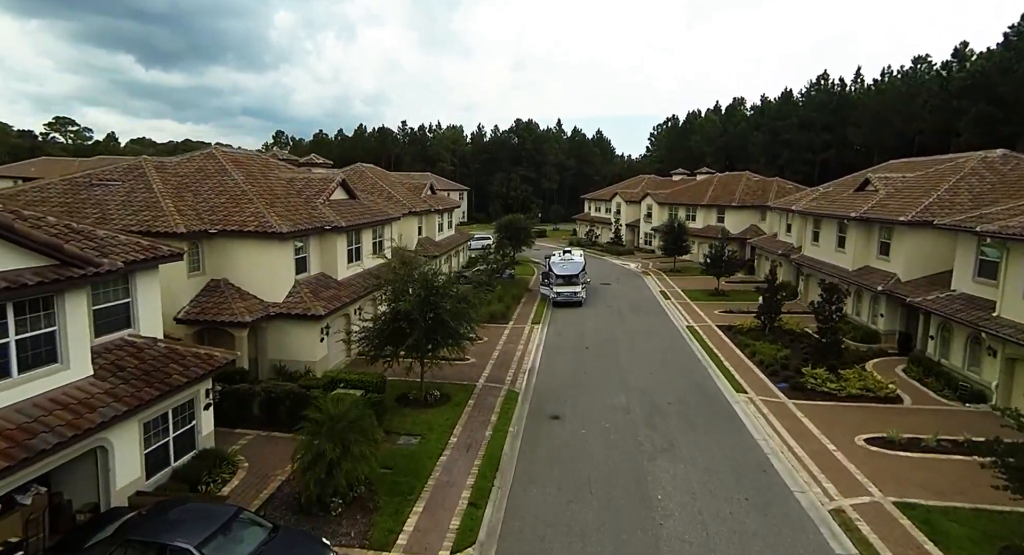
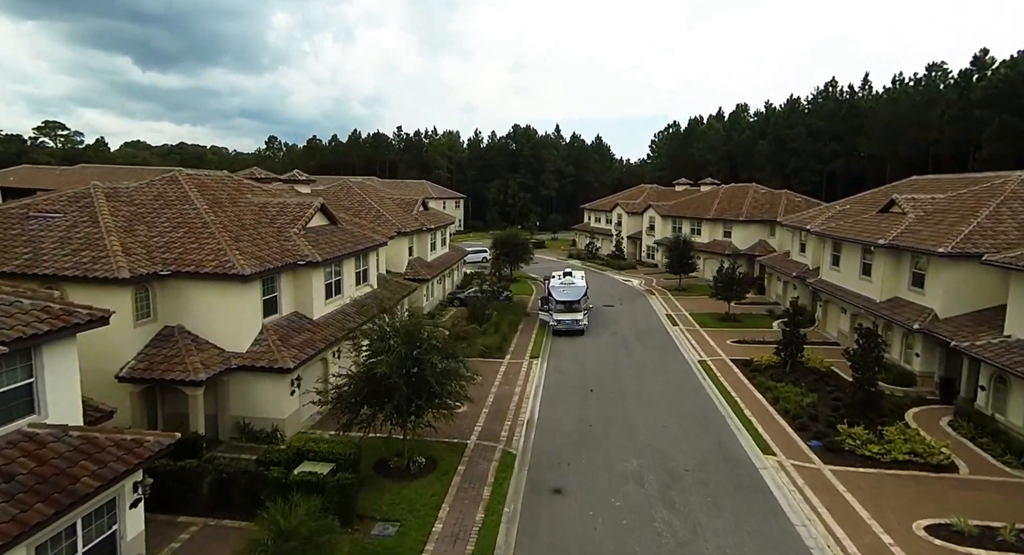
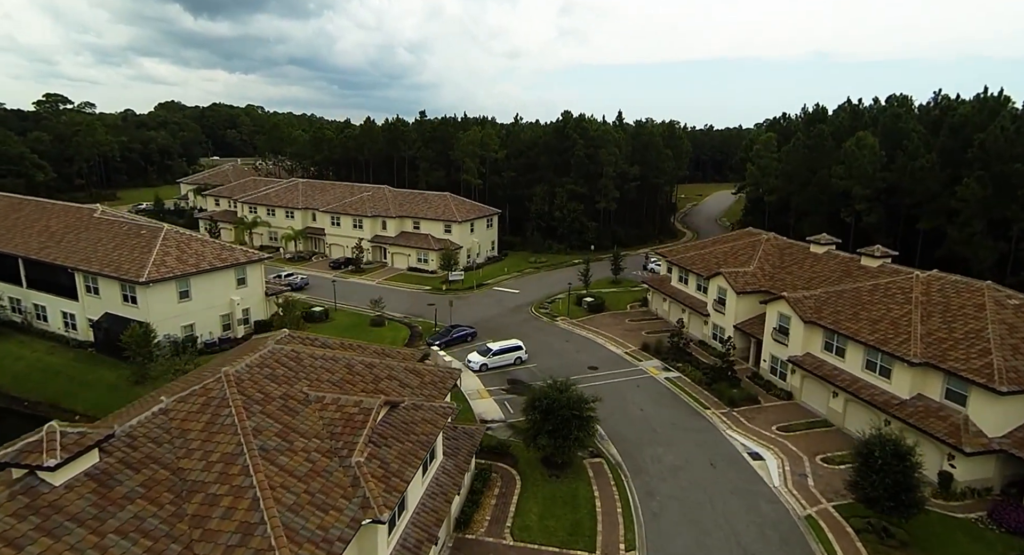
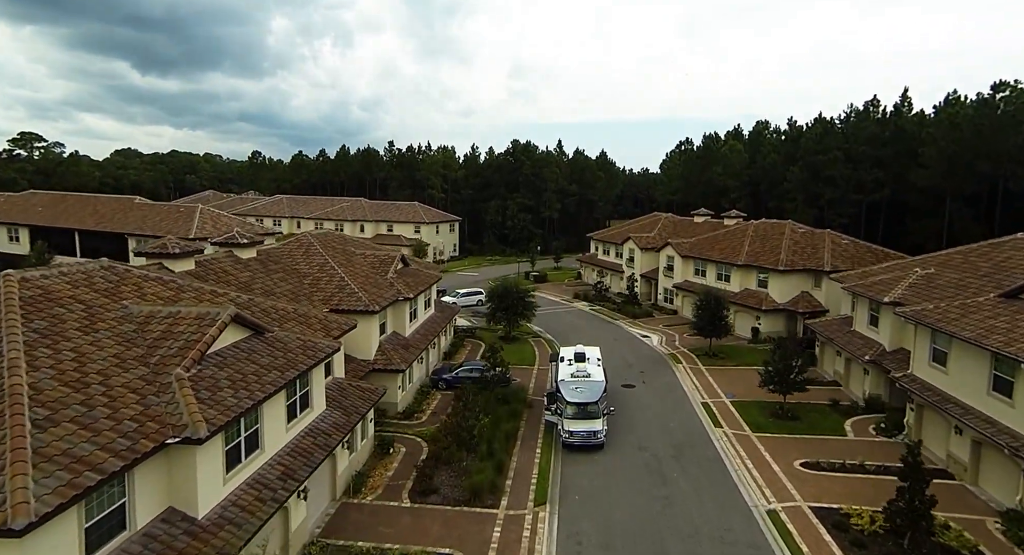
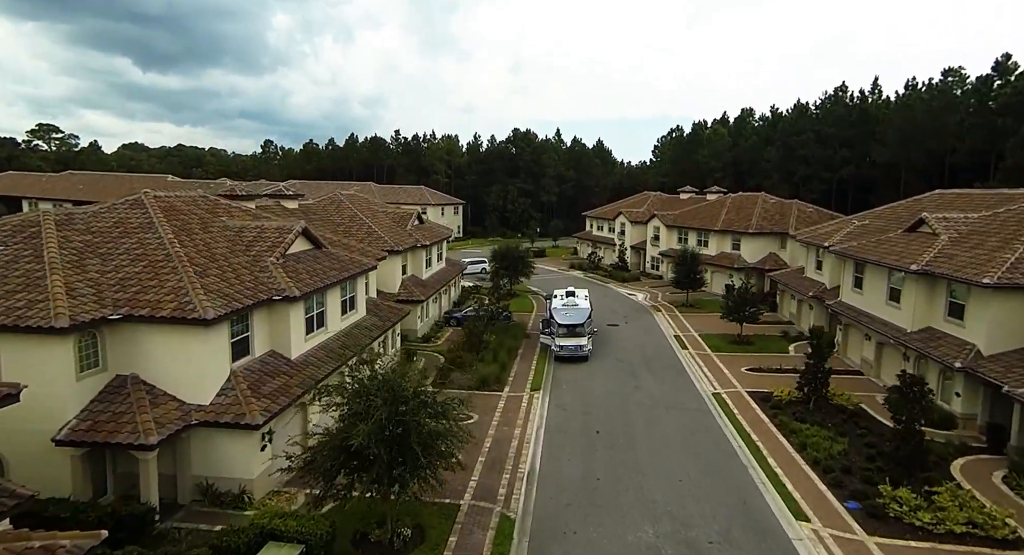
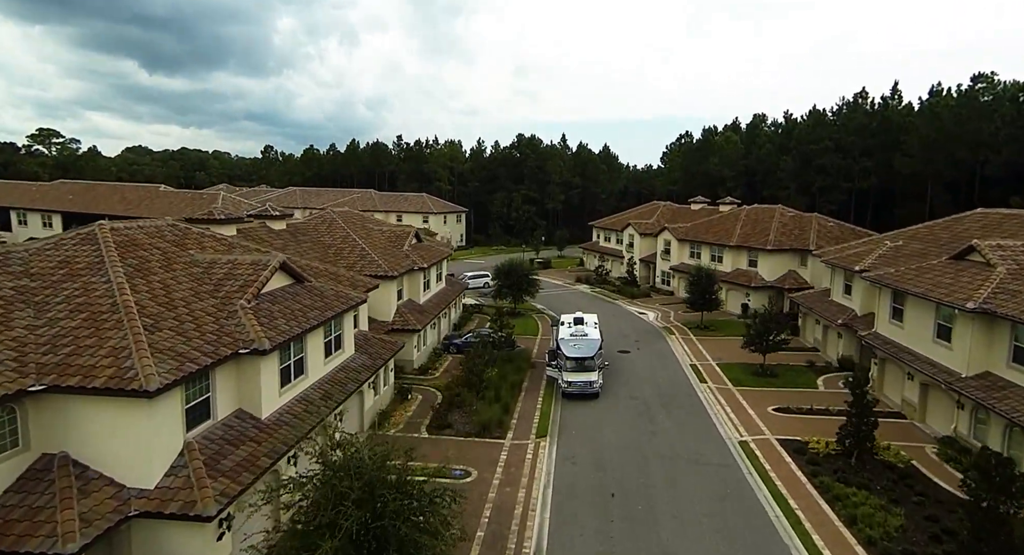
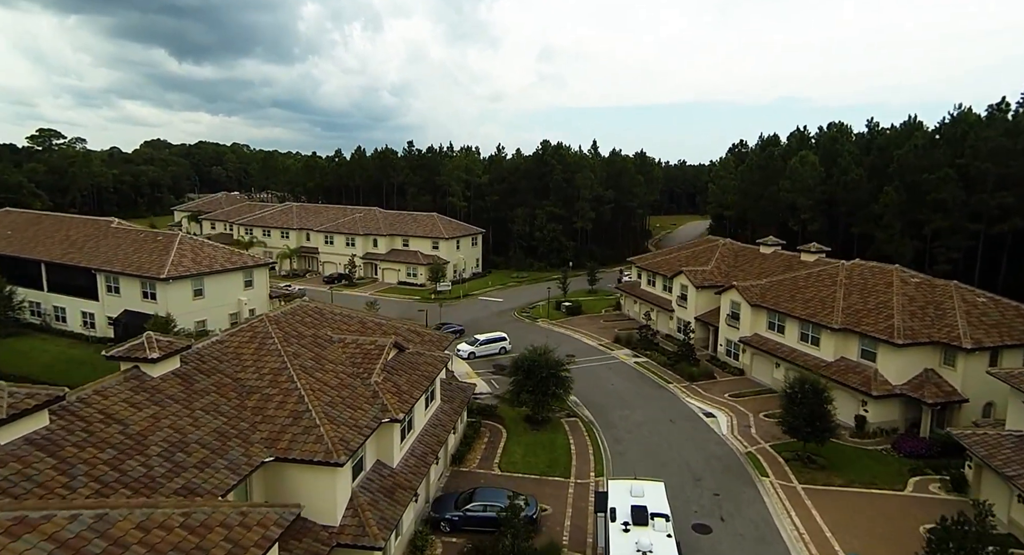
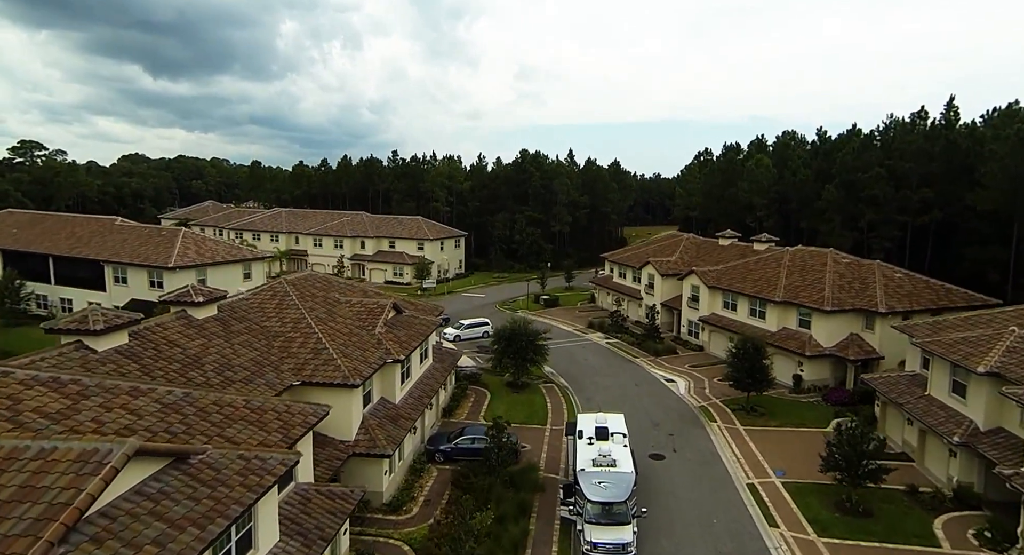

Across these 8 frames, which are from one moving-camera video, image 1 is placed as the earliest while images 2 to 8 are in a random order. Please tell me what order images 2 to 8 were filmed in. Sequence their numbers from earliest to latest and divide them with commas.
2, 5, 6, 4, 8, 7, 3
